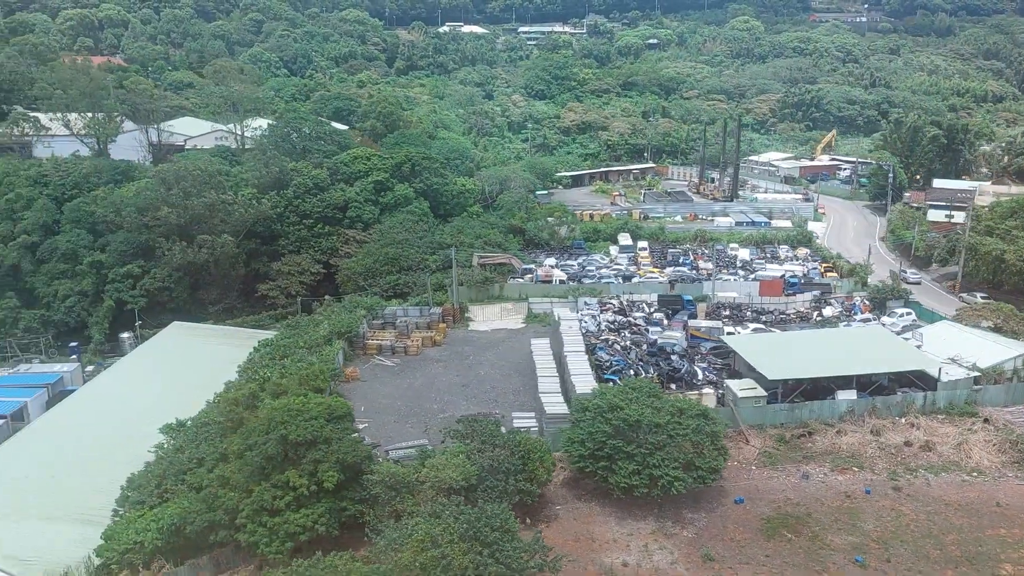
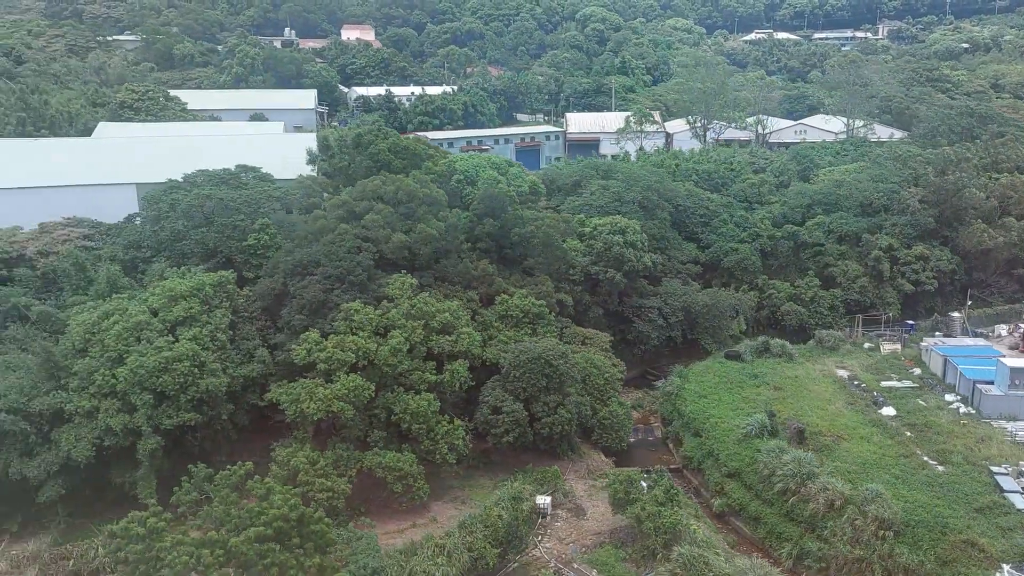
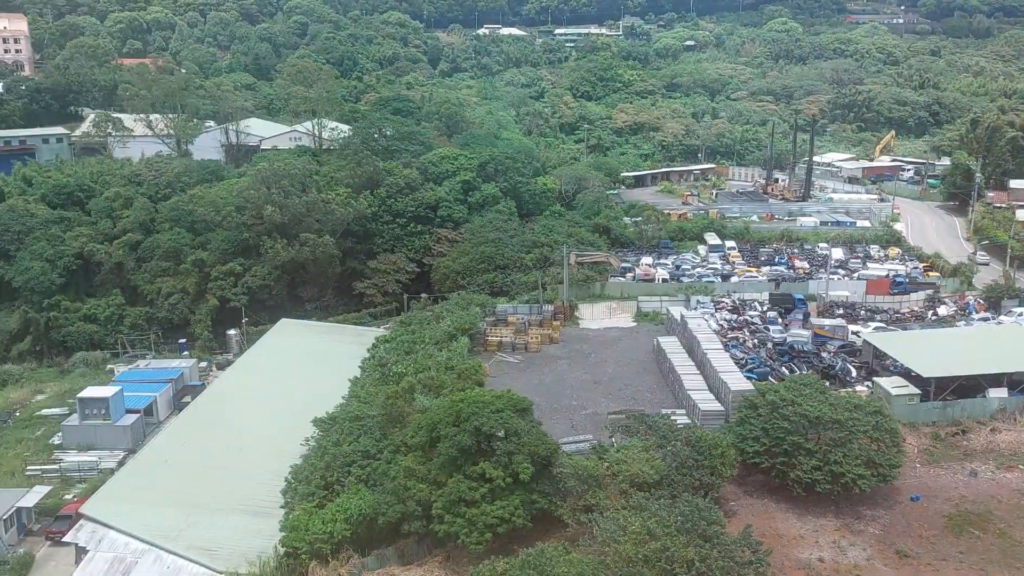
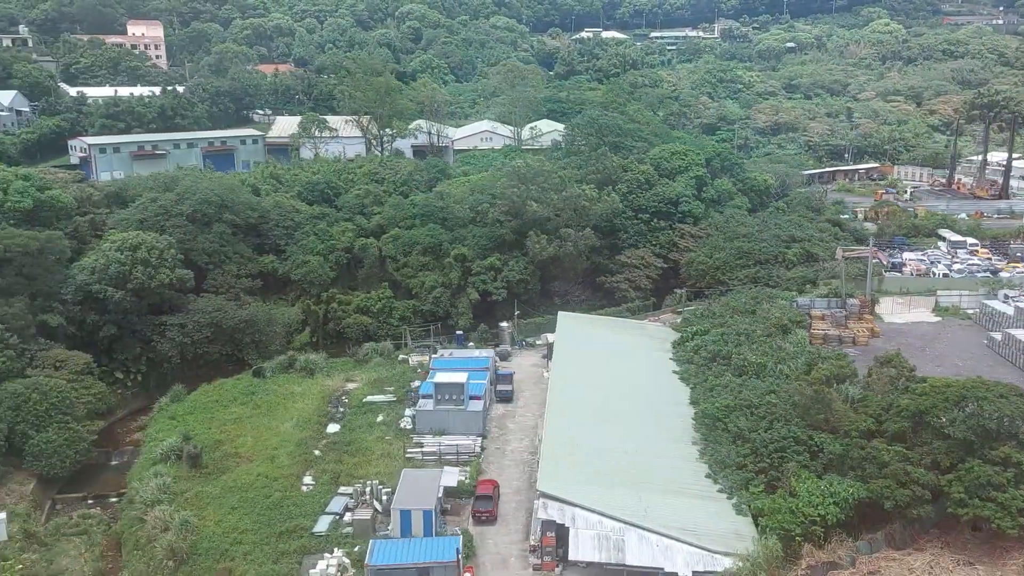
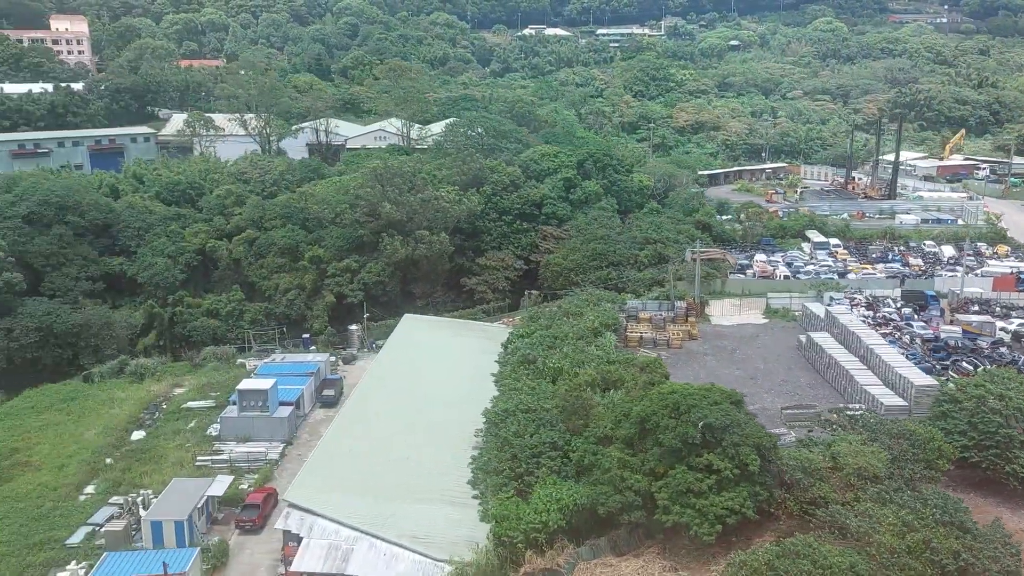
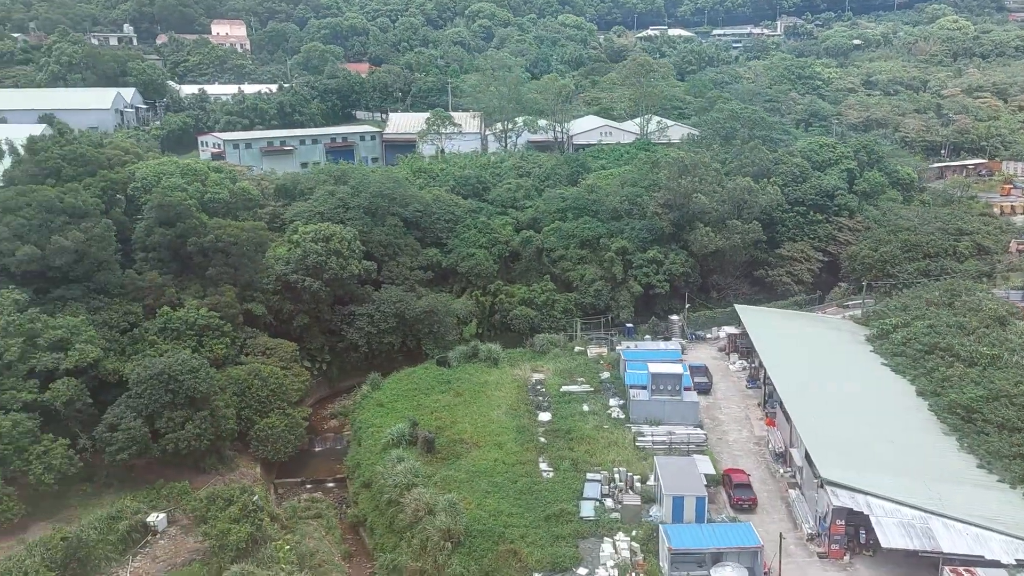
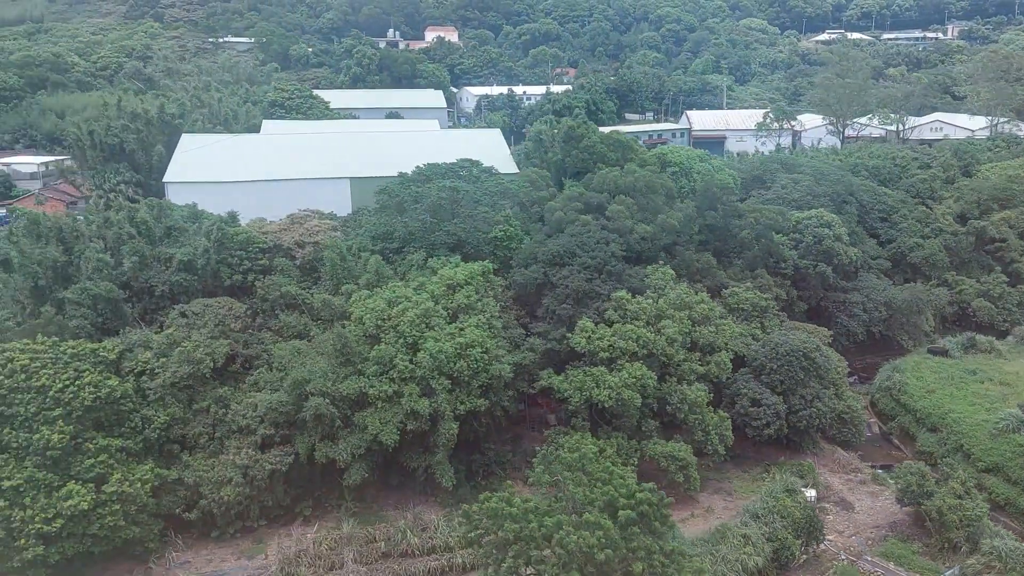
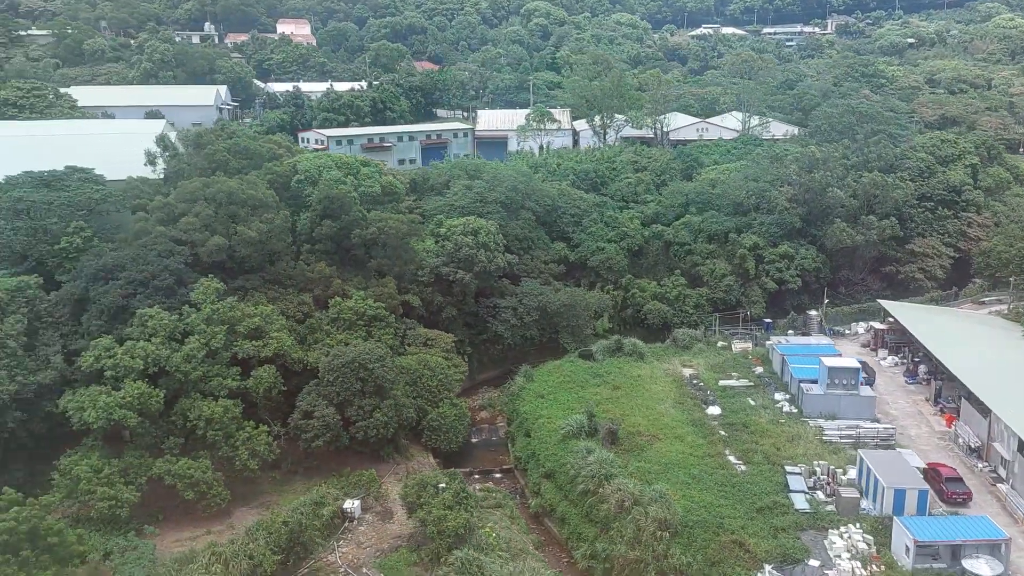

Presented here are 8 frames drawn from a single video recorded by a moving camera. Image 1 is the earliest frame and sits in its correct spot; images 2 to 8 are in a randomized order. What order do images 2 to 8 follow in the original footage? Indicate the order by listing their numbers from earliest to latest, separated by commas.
3, 5, 4, 6, 8, 2, 7
